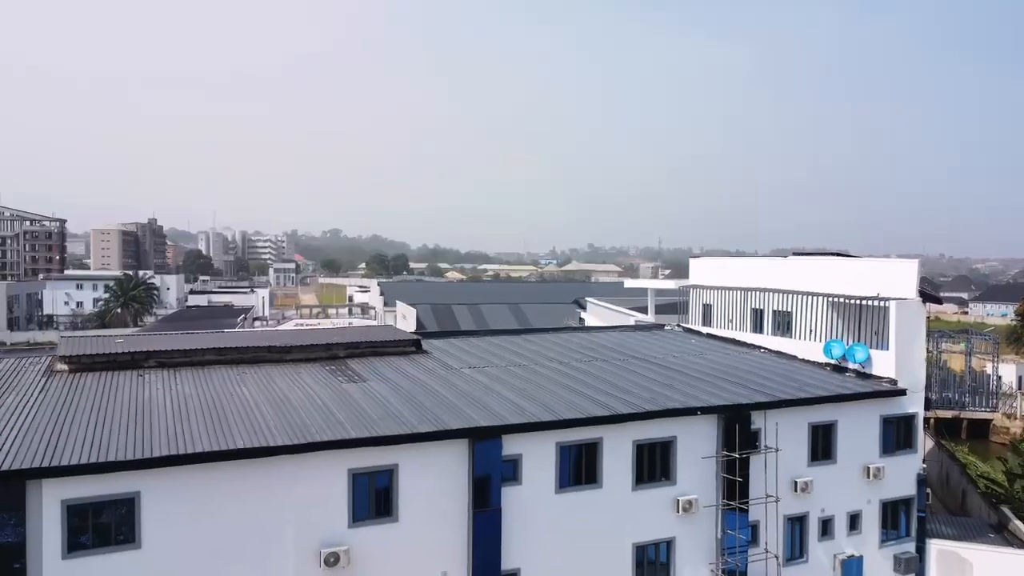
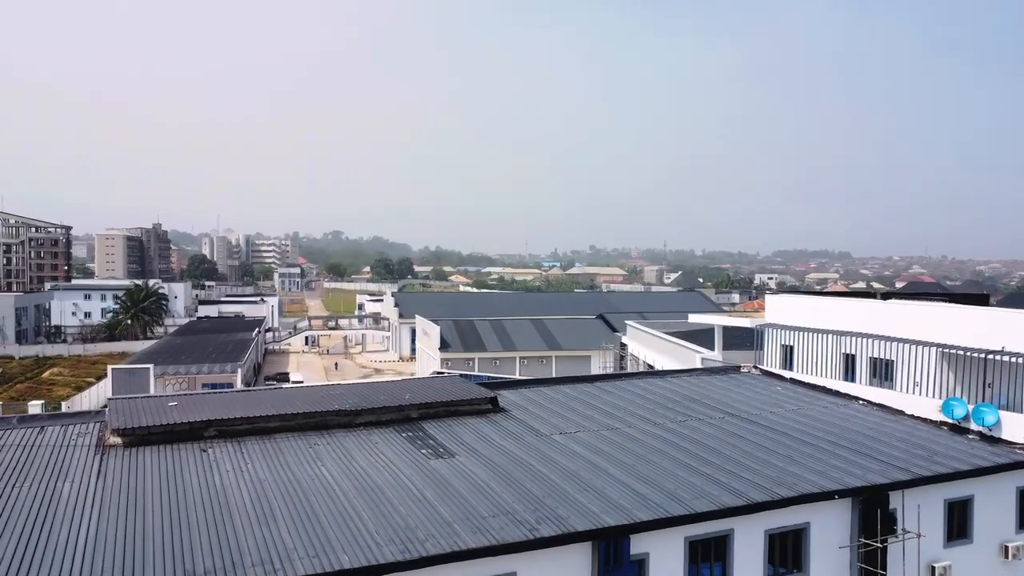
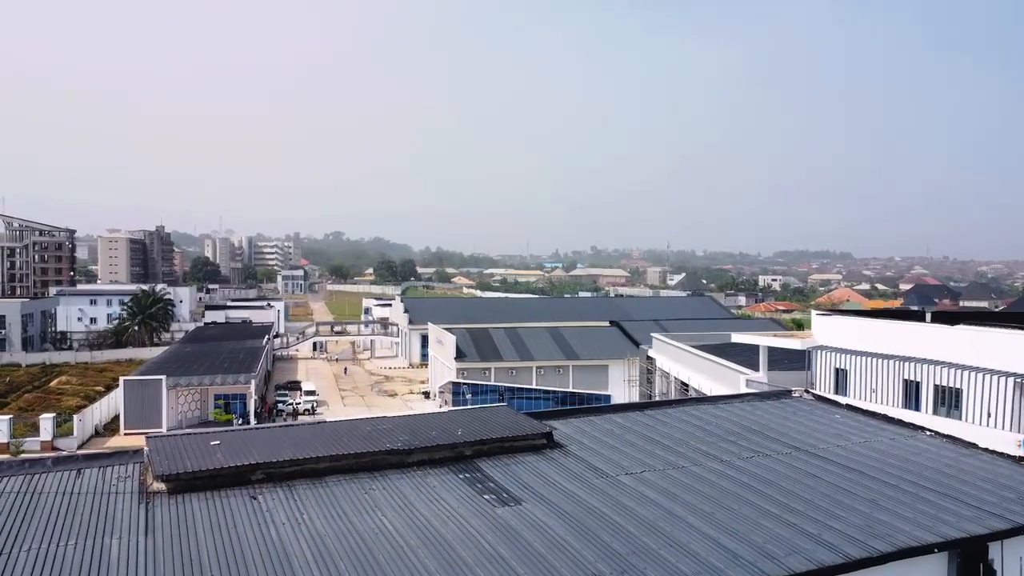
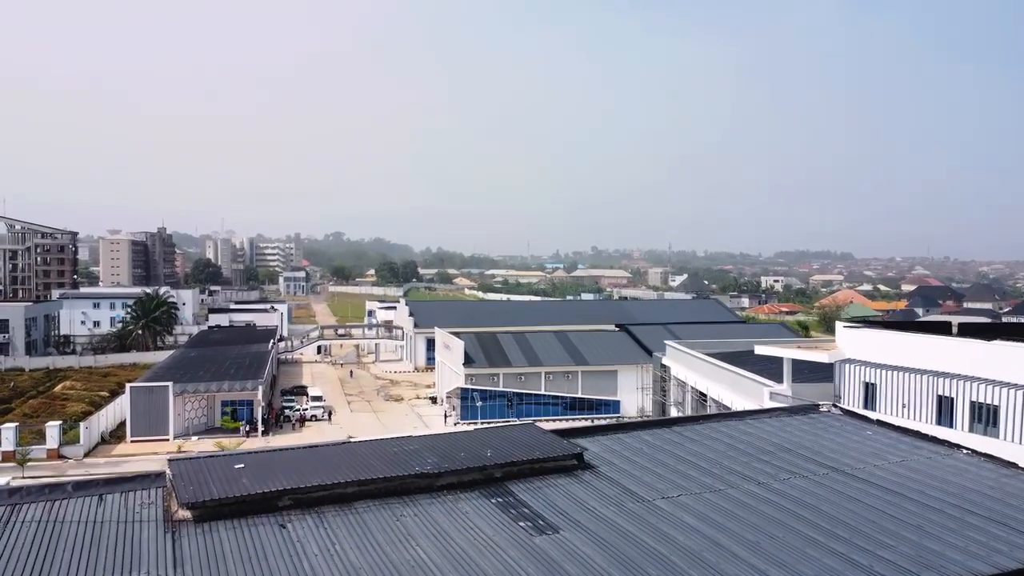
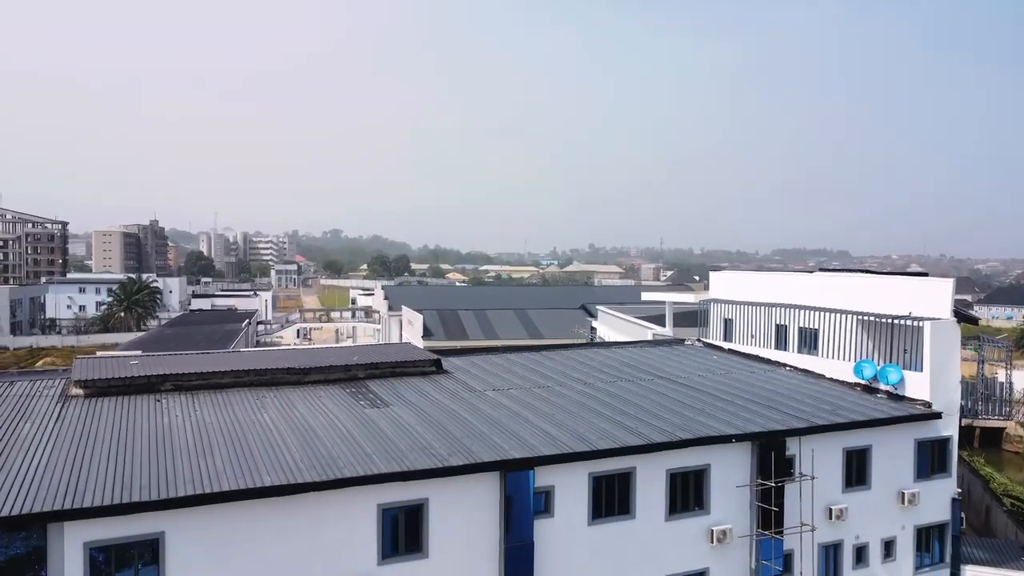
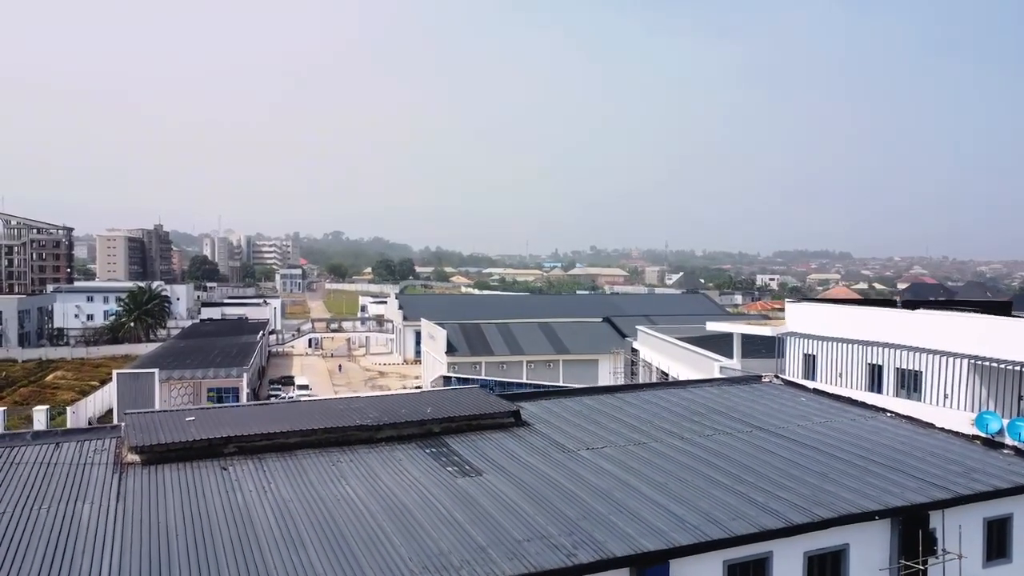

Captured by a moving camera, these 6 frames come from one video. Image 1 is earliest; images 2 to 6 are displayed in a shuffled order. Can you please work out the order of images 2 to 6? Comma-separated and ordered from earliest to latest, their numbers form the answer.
5, 2, 6, 3, 4
